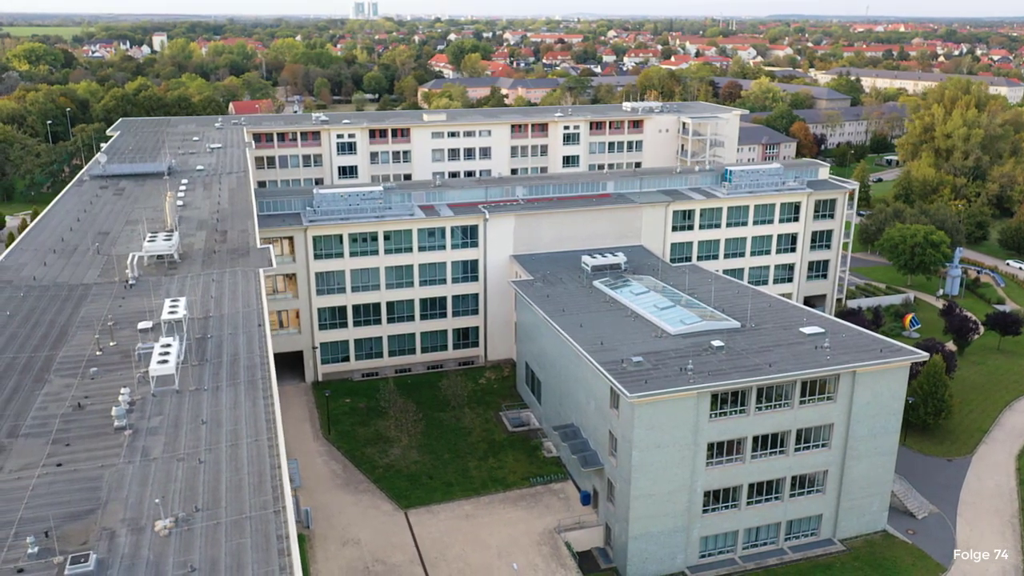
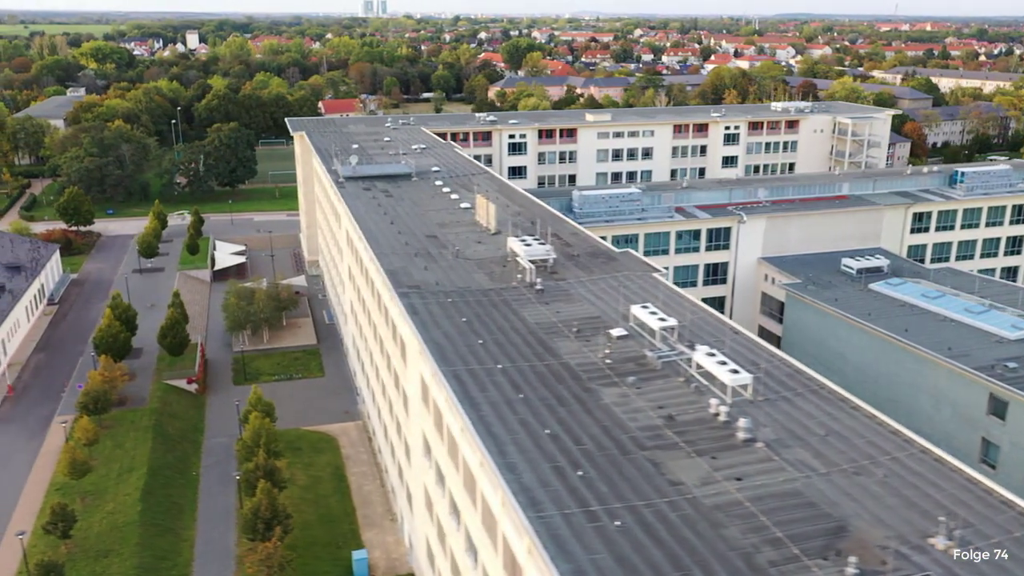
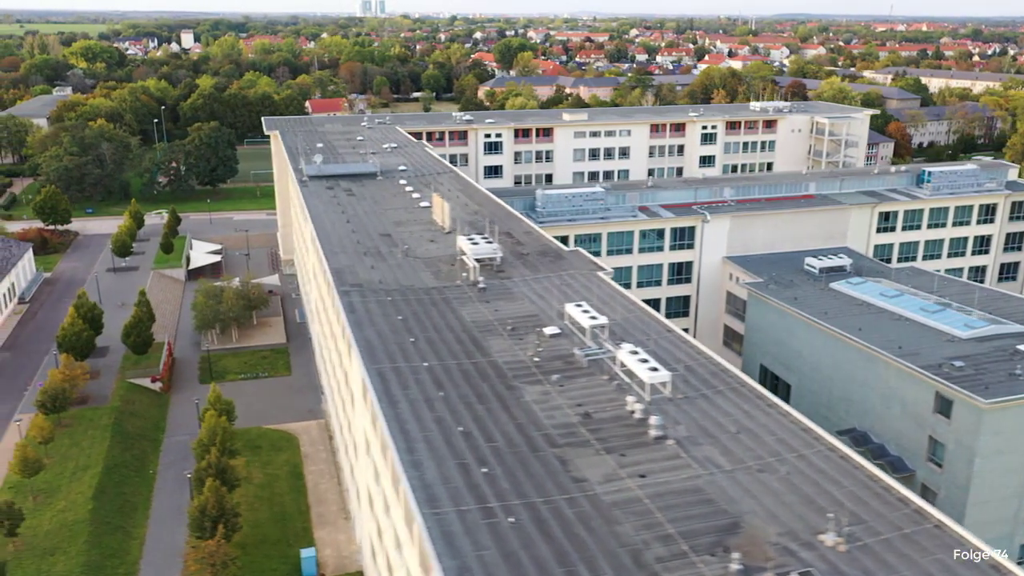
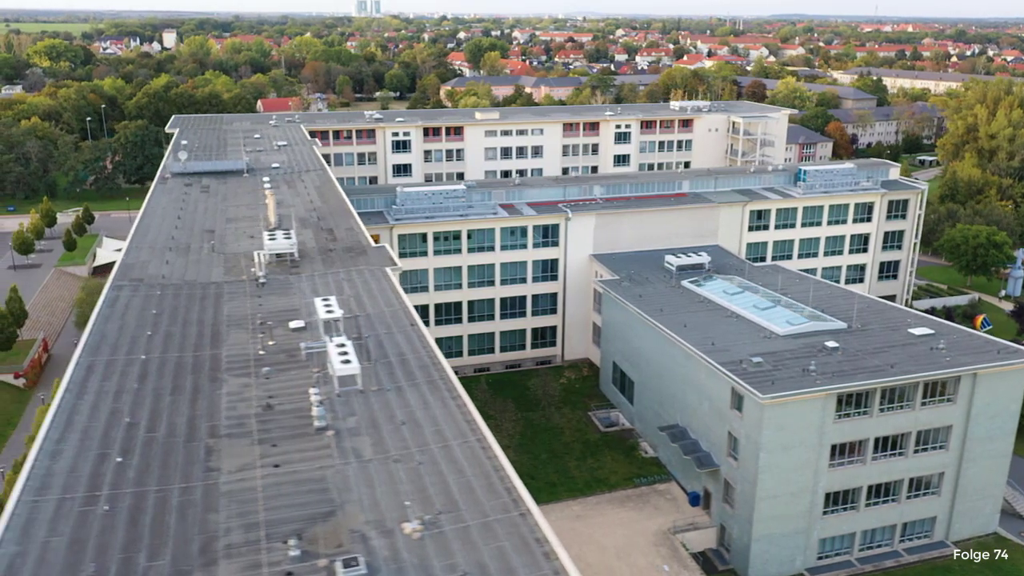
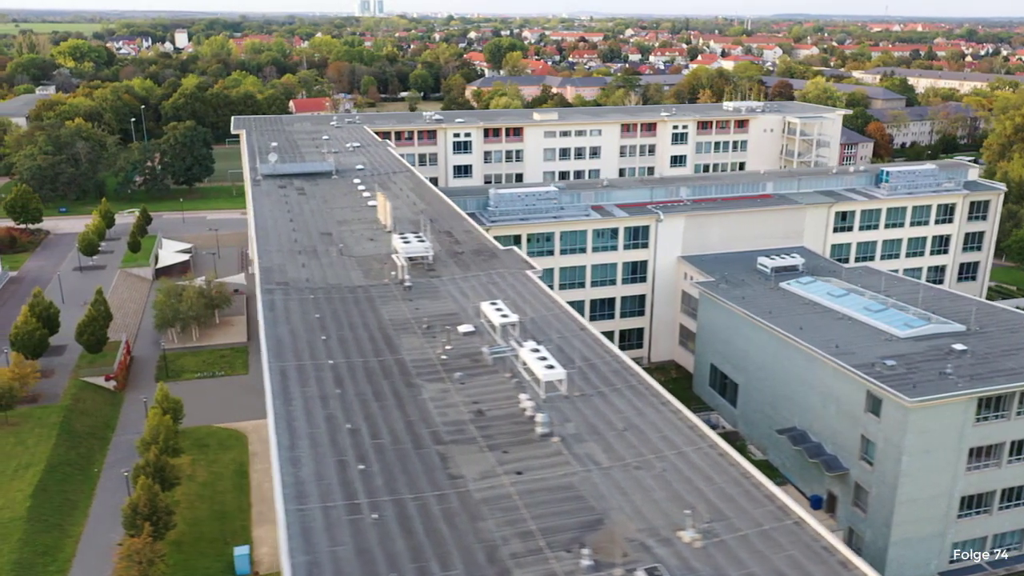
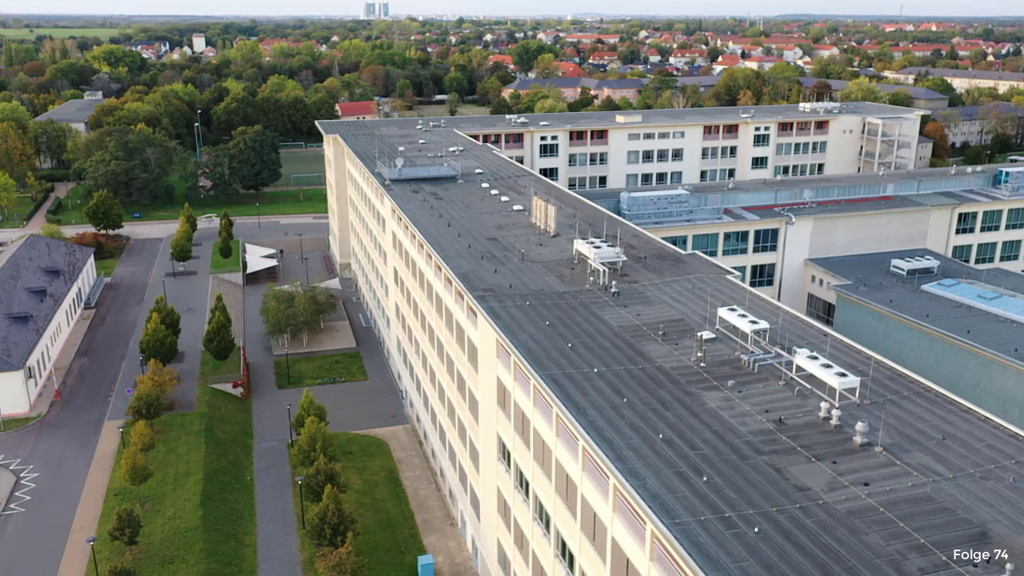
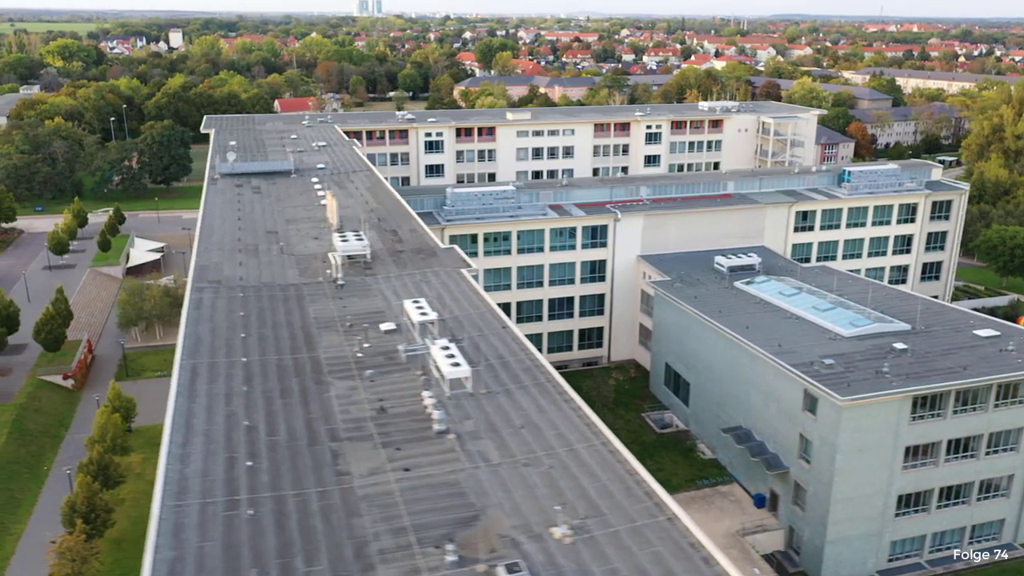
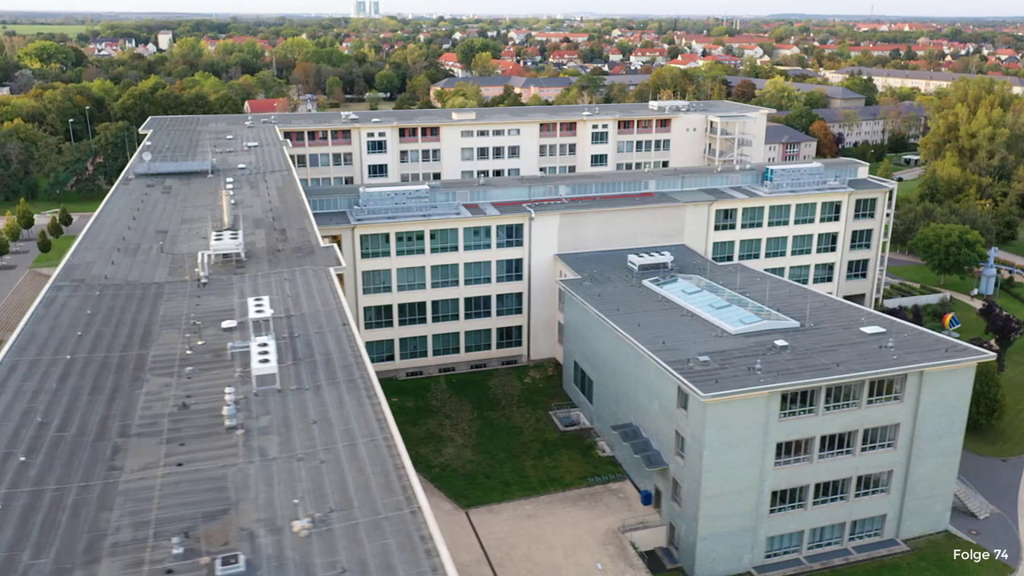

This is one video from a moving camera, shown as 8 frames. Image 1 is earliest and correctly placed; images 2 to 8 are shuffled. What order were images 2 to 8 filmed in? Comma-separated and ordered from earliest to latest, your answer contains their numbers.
8, 4, 7, 5, 3, 2, 6
